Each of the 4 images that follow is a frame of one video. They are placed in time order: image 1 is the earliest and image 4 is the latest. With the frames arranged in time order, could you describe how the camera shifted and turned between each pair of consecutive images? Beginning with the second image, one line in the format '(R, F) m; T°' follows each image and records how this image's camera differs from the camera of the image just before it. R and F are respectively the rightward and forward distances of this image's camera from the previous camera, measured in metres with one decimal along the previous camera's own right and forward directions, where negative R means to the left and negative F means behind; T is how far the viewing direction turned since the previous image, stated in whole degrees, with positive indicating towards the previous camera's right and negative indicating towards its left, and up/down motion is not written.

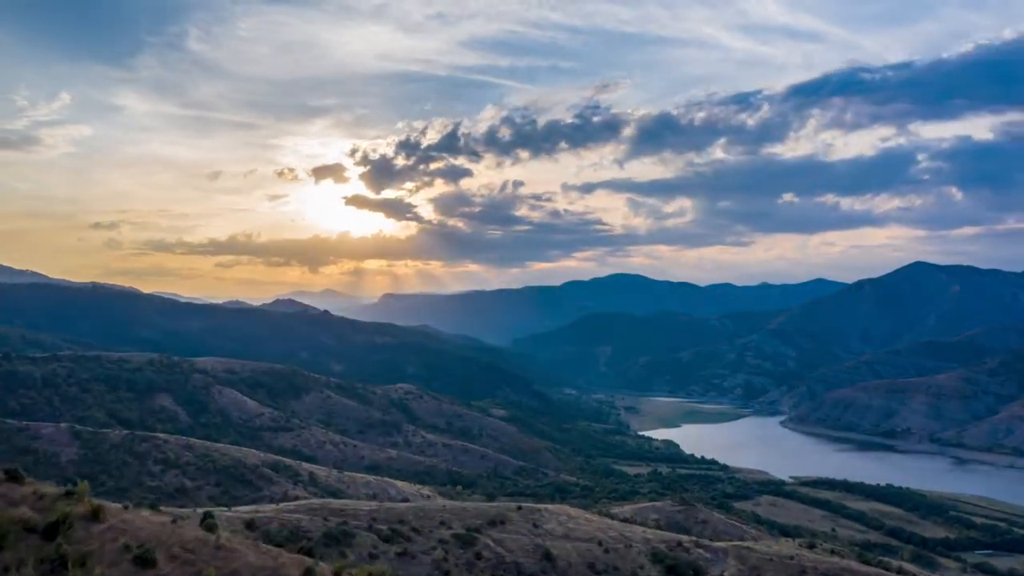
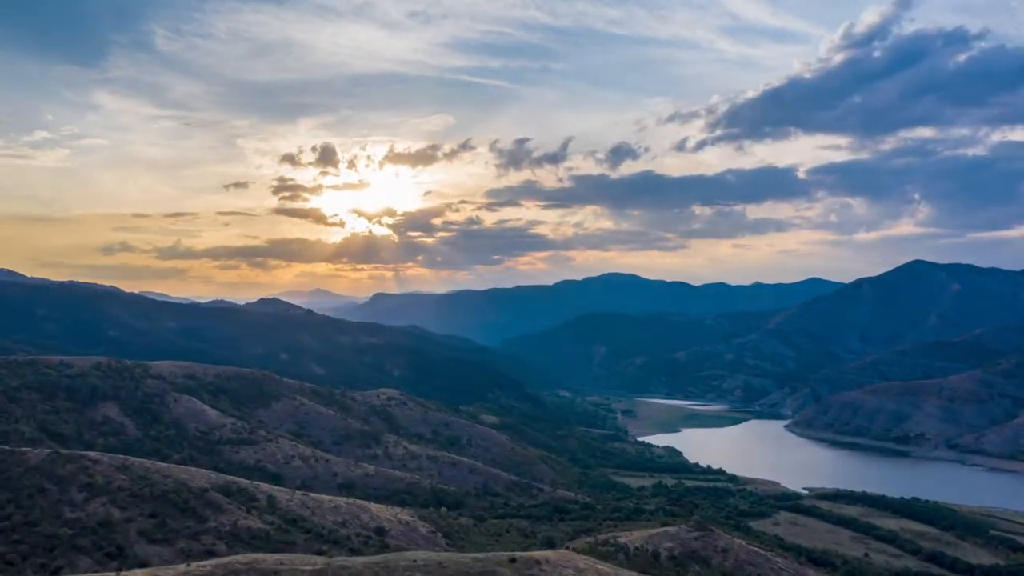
(0.0, +7.1) m; +1°
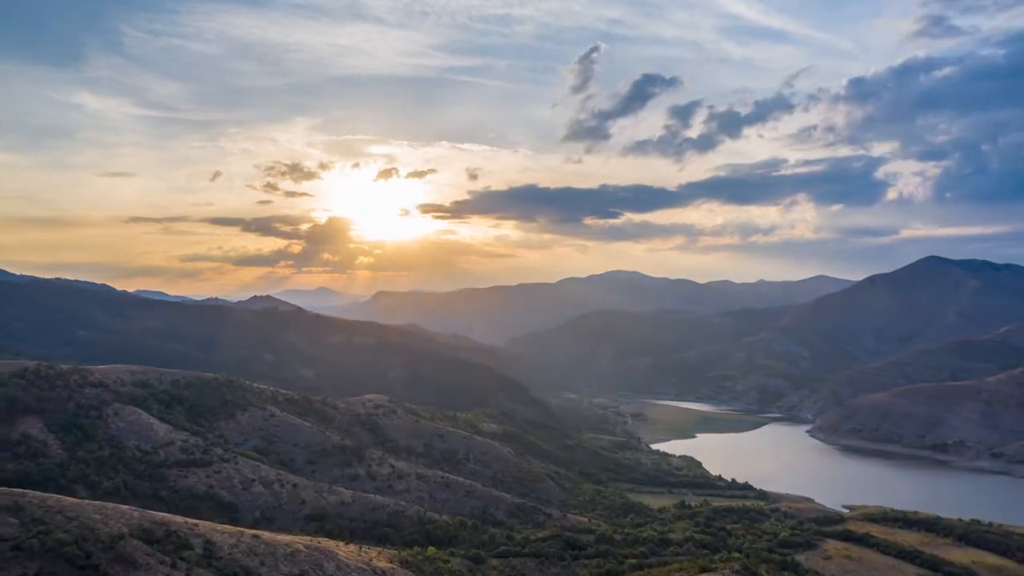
(-0.1, +9.5) m; 0°
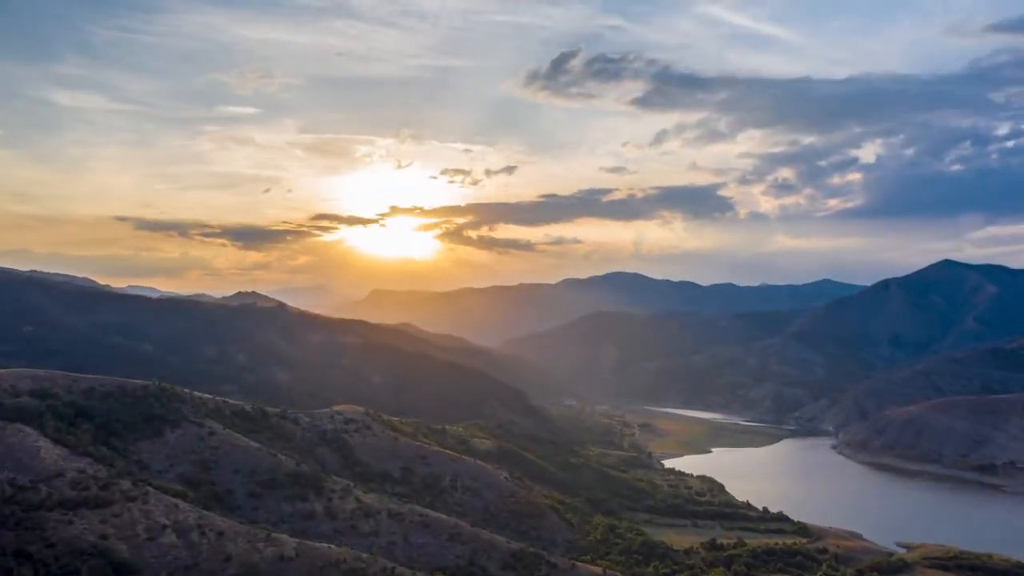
(0.0, +11.8) m; 0°
